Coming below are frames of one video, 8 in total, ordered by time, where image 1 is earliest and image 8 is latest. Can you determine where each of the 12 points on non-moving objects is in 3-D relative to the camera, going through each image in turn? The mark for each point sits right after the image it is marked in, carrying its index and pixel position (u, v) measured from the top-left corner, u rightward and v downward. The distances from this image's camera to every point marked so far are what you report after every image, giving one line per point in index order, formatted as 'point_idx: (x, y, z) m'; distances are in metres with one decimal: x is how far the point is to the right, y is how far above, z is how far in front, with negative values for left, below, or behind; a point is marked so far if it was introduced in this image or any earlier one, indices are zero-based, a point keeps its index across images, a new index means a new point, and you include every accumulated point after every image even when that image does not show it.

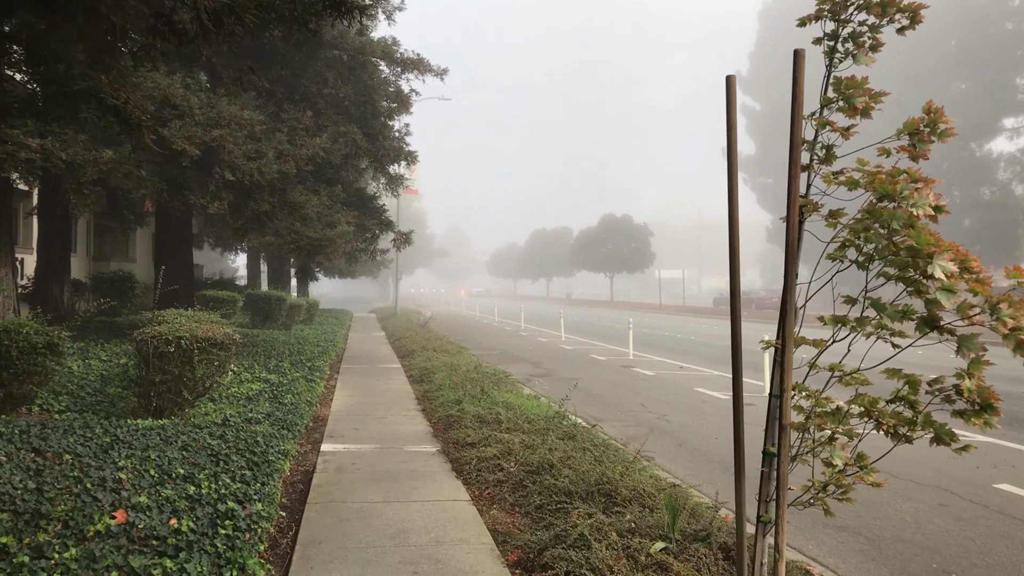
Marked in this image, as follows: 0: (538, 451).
0: (+0.2, -1.1, +5.9) m
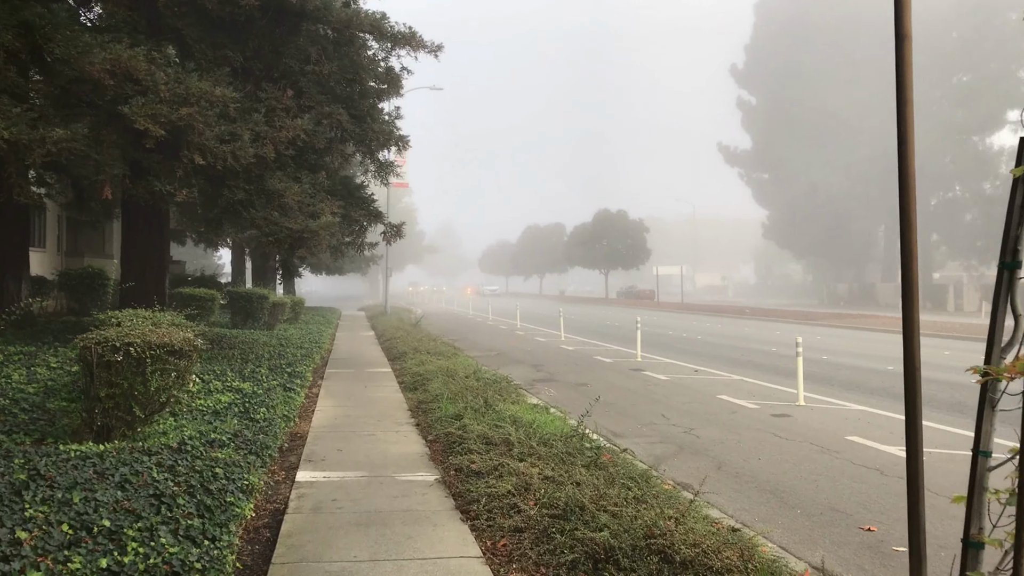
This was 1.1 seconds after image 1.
0: (+0.3, -1.0, +4.7) m
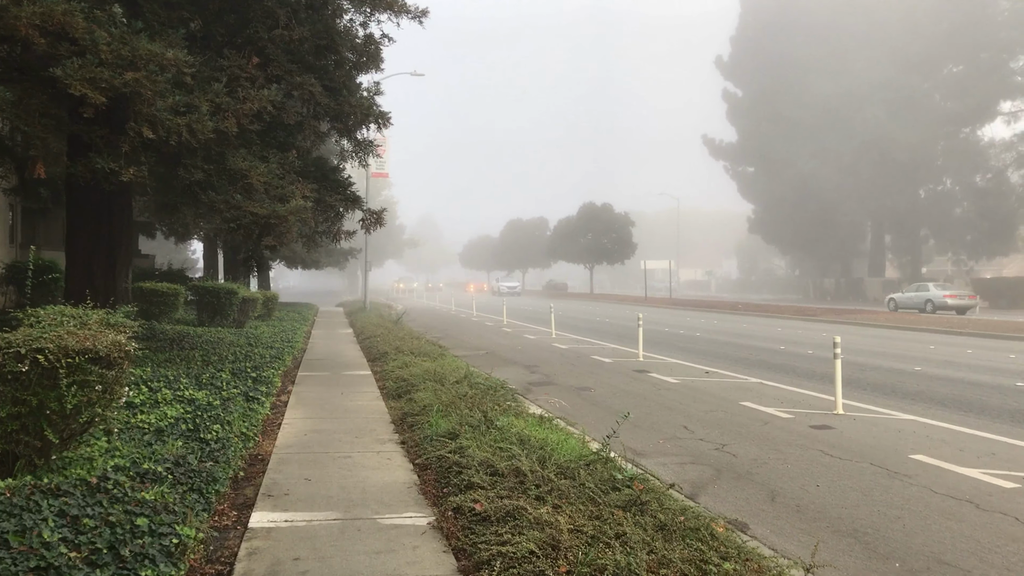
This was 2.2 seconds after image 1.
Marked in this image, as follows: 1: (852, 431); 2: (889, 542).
0: (+0.4, -1.0, +3.5) m
1: (+2.8, -1.2, +7.4) m
2: (+1.9, -1.3, +4.6) m
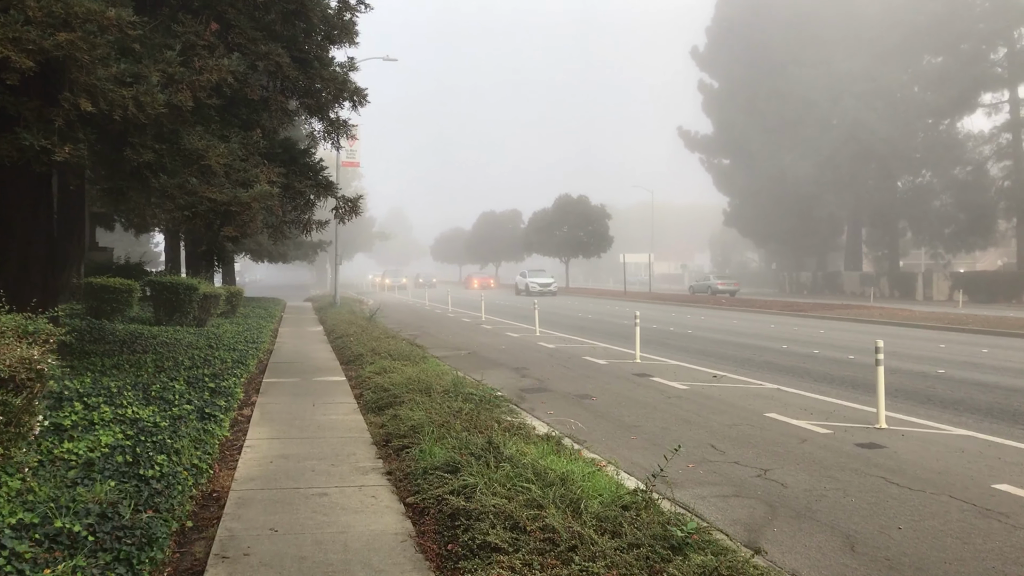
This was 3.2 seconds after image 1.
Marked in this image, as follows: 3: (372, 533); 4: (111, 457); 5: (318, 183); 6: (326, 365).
0: (+0.5, -1.0, +2.4) m
1: (+2.8, -1.2, +6.5) m
2: (+2.0, -1.3, +3.5) m
3: (-0.7, -1.2, +4.3) m
4: (-2.2, -0.9, +5.1) m
5: (-2.2, +1.2, +10.3) m
6: (-2.5, -1.0, +12.0) m
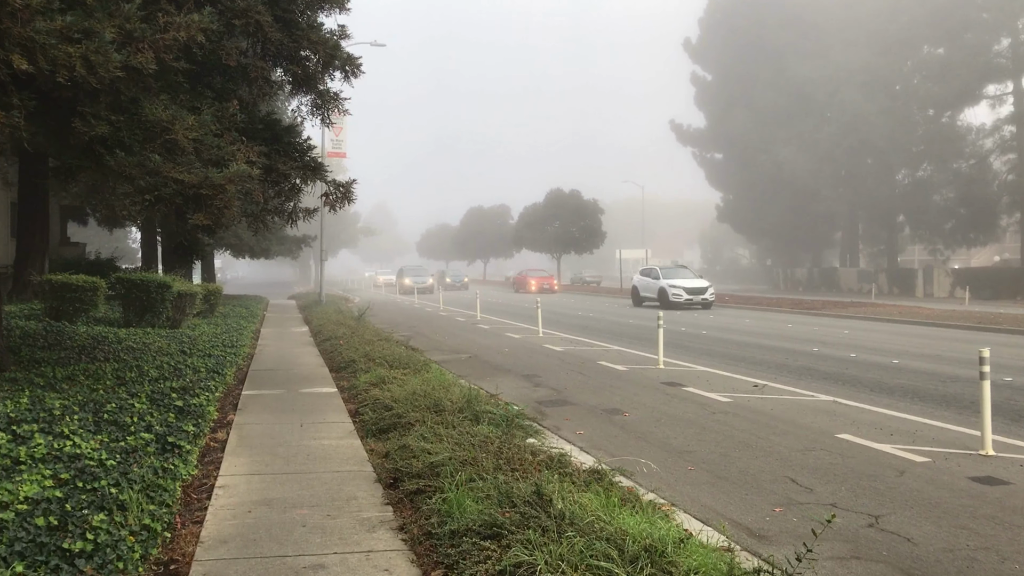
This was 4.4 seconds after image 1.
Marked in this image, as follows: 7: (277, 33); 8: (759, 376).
0: (+0.8, -1.0, +1.2) m
1: (+3.1, -1.2, +5.2) m
2: (+2.3, -1.3, +2.3) m
3: (-0.4, -1.2, +3.0) m
4: (-2.0, -0.9, +3.7) m
5: (-2.1, +1.2, +8.9) m
6: (-2.3, -1.0, +10.7) m
7: (-2.2, +2.4, +8.4) m
8: (+2.9, -1.0, +10.4) m
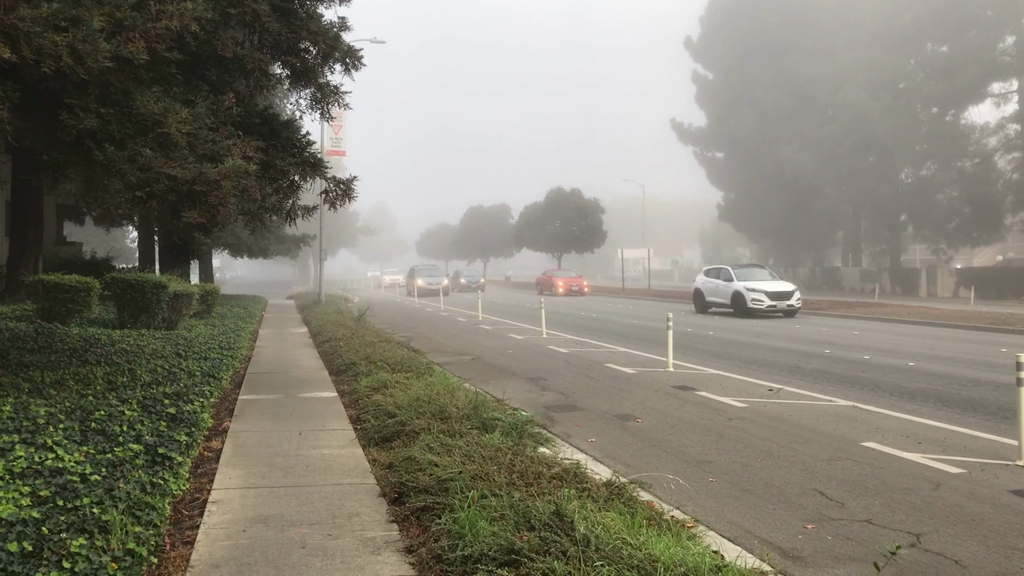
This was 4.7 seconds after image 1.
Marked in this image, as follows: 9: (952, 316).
0: (+0.9, -1.0, +0.8) m
1: (+3.1, -1.2, +4.9) m
2: (+2.4, -1.3, +2.0) m
3: (-0.3, -1.2, +2.7) m
4: (-1.9, -0.9, +3.4) m
5: (-2.0, +1.2, +8.6) m
6: (-2.3, -1.0, +10.4) m
7: (-2.1, +2.4, +8.1) m
8: (+2.9, -1.0, +10.1) m
9: (+9.4, -0.6, +19.3) m
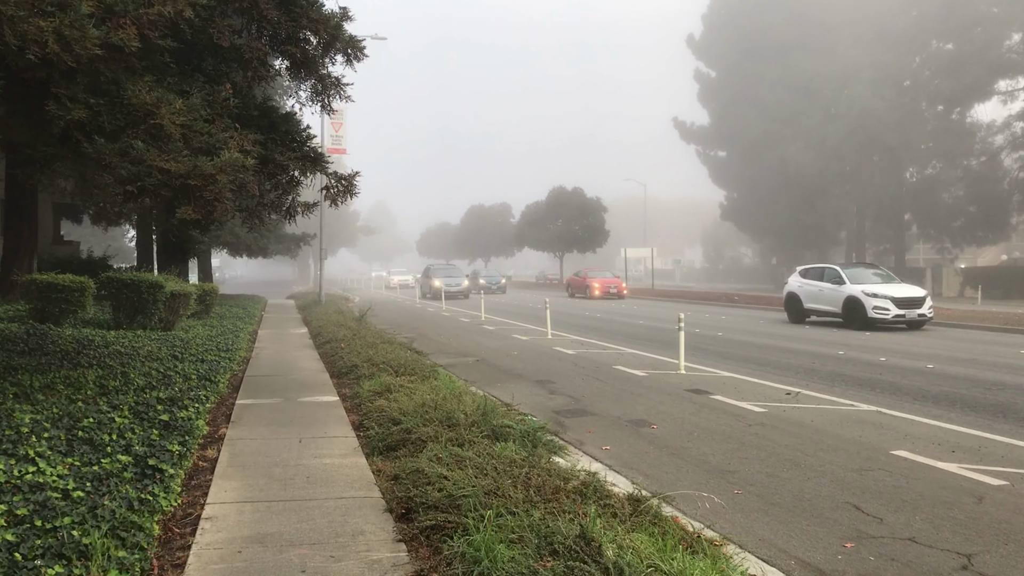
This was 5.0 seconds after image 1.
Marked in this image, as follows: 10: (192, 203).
0: (+1.0, -1.0, +0.5) m
1: (+3.2, -1.2, +4.6) m
2: (+2.5, -1.3, +1.6) m
3: (-0.3, -1.2, +2.3) m
4: (-1.8, -0.9, +3.1) m
5: (-1.9, +1.2, +8.3) m
6: (-2.2, -1.0, +10.0) m
7: (-2.0, +2.4, +7.7) m
8: (+3.0, -1.0, +9.8) m
9: (+9.5, -0.6, +19.0) m
10: (-2.5, +0.7, +7.0) m
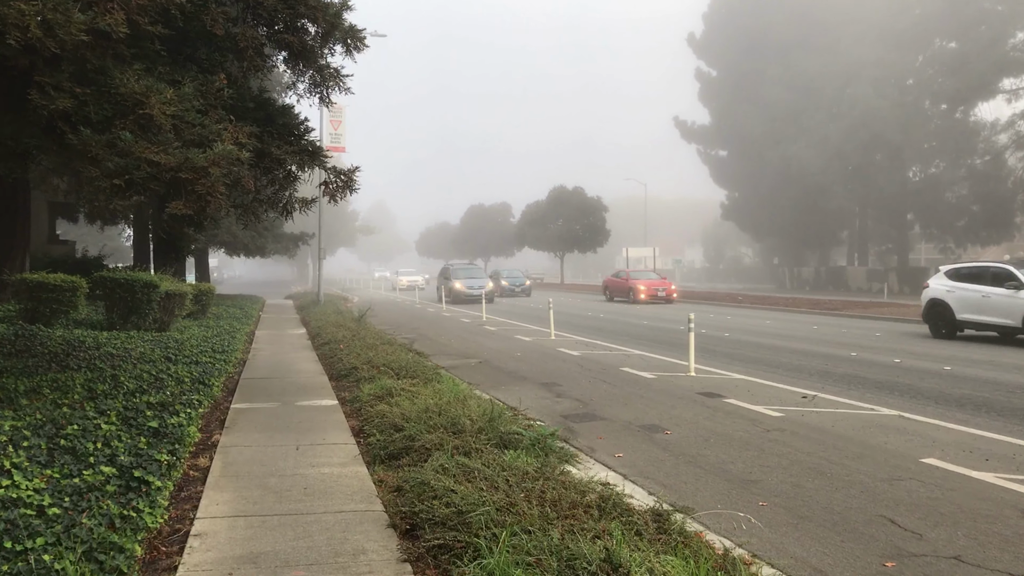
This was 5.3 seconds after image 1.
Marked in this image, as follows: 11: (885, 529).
0: (+1.0, -1.0, +0.2) m
1: (+3.3, -1.2, +4.2) m
2: (+2.5, -1.3, +1.3) m
3: (-0.2, -1.2, +2.0) m
4: (-1.8, -0.9, +2.7) m
5: (-1.9, +1.2, +7.9) m
6: (-2.1, -1.0, +9.7) m
7: (-2.0, +2.4, +7.4) m
8: (+3.1, -1.0, +9.5) m
9: (+9.5, -0.6, +18.7) m
10: (-2.4, +0.7, +6.7) m
11: (+1.9, -1.2, +4.6) m
